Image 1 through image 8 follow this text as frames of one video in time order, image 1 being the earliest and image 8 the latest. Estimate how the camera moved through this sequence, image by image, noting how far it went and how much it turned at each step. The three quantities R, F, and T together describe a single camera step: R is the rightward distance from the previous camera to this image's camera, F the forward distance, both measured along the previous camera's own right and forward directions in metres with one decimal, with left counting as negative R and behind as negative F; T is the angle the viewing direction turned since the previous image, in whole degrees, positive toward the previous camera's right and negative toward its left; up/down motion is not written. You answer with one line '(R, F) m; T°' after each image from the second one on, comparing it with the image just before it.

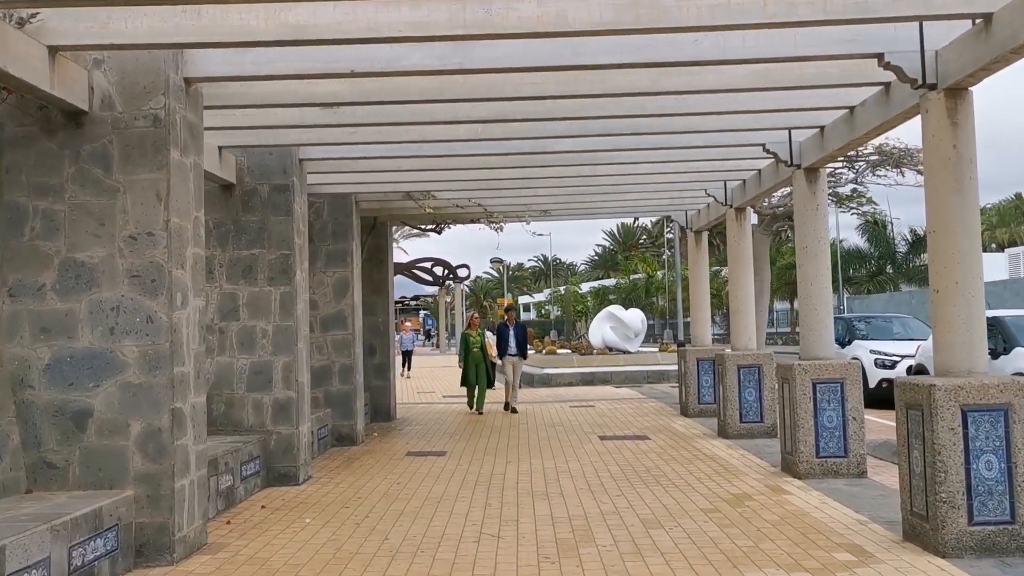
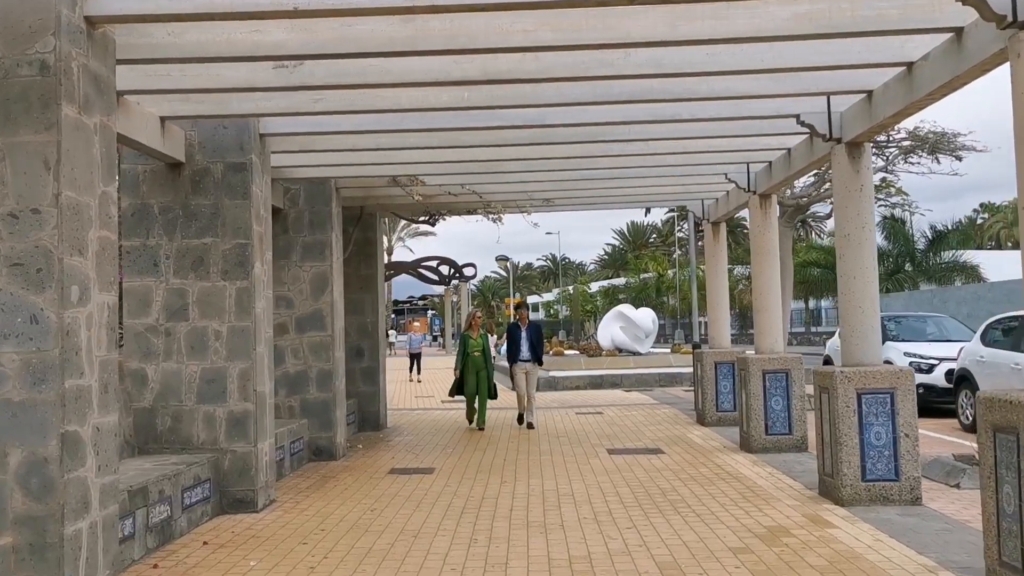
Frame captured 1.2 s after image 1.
(+0.1, +1.2) m; -1°
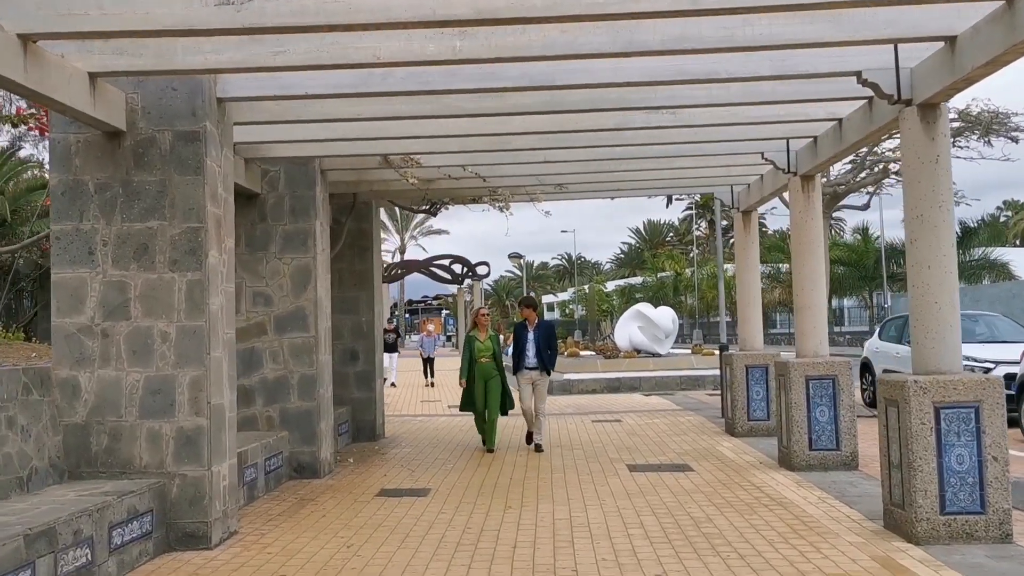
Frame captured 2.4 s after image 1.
(+0.1, +1.3) m; -1°
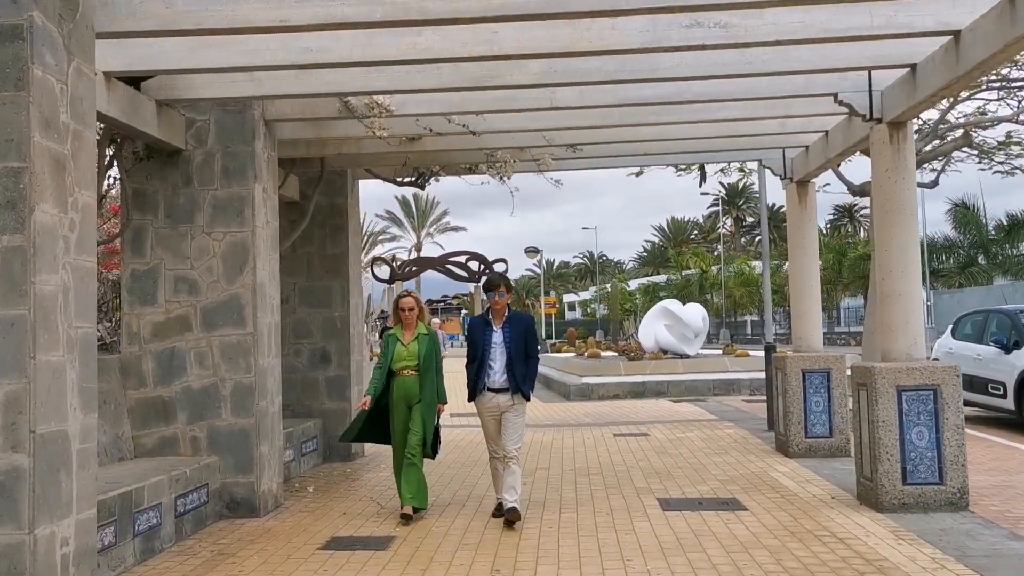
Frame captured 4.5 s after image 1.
(+0.2, +2.2) m; -1°
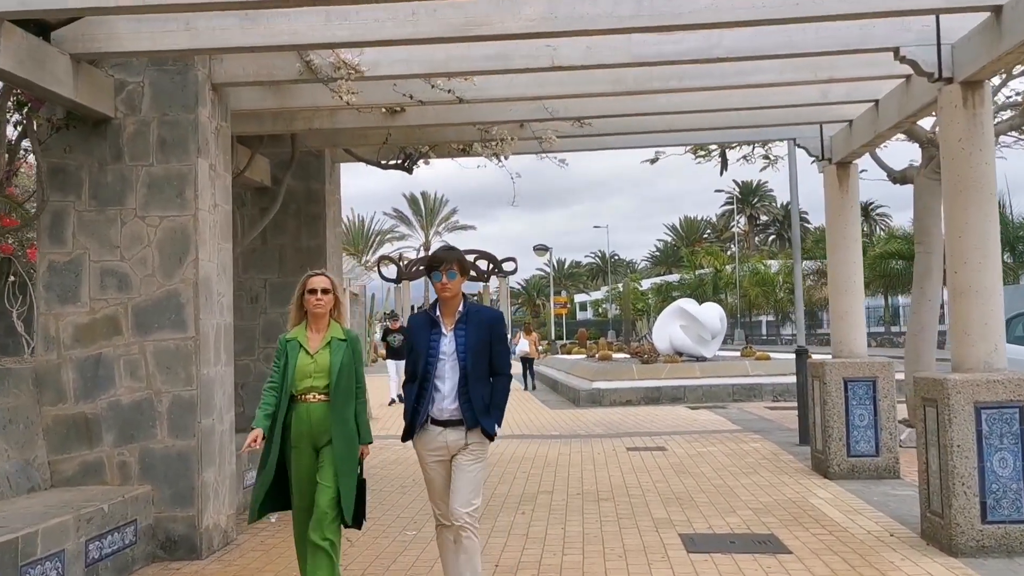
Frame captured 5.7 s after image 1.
(+0.1, +1.2) m; -1°
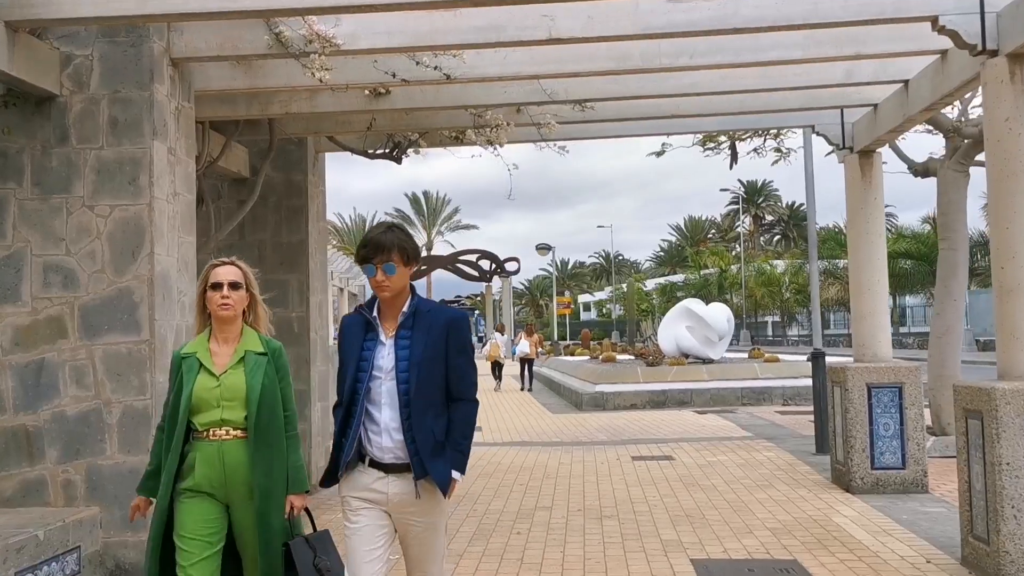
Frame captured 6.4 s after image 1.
(+0.1, +0.6) m; 0°
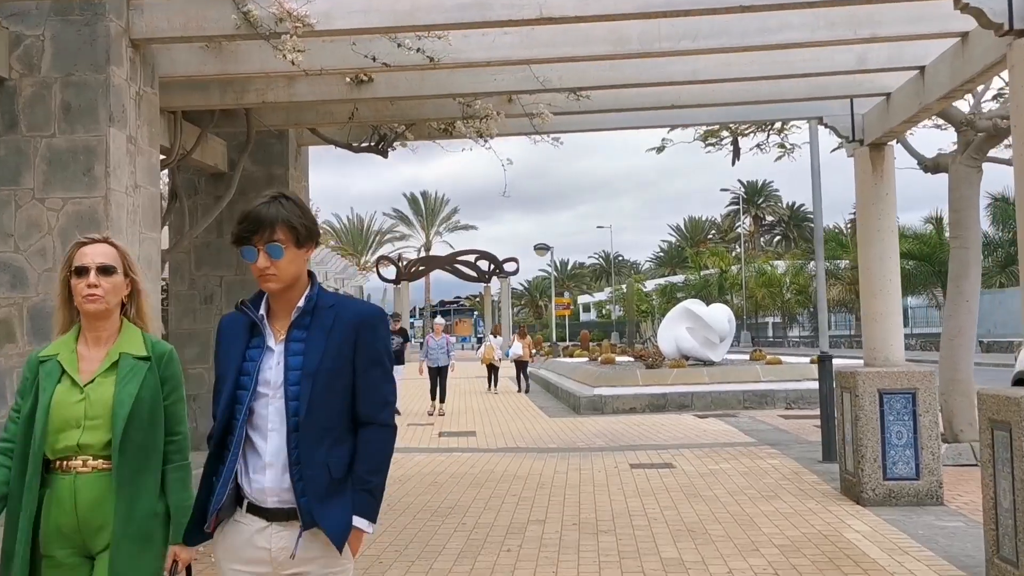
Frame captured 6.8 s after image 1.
(+0.1, +0.4) m; 0°
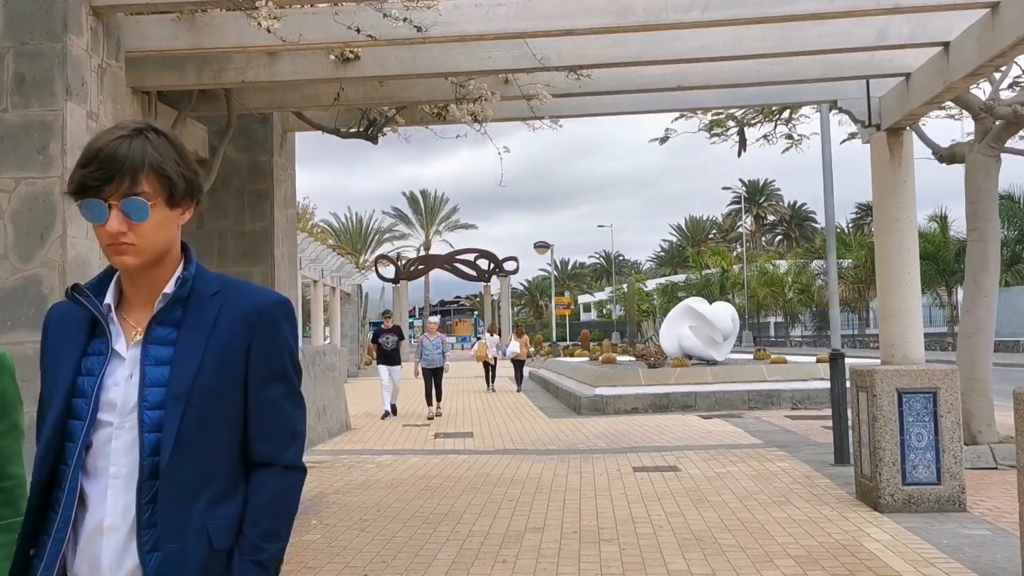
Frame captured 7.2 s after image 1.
(0.0, +0.4) m; 0°
